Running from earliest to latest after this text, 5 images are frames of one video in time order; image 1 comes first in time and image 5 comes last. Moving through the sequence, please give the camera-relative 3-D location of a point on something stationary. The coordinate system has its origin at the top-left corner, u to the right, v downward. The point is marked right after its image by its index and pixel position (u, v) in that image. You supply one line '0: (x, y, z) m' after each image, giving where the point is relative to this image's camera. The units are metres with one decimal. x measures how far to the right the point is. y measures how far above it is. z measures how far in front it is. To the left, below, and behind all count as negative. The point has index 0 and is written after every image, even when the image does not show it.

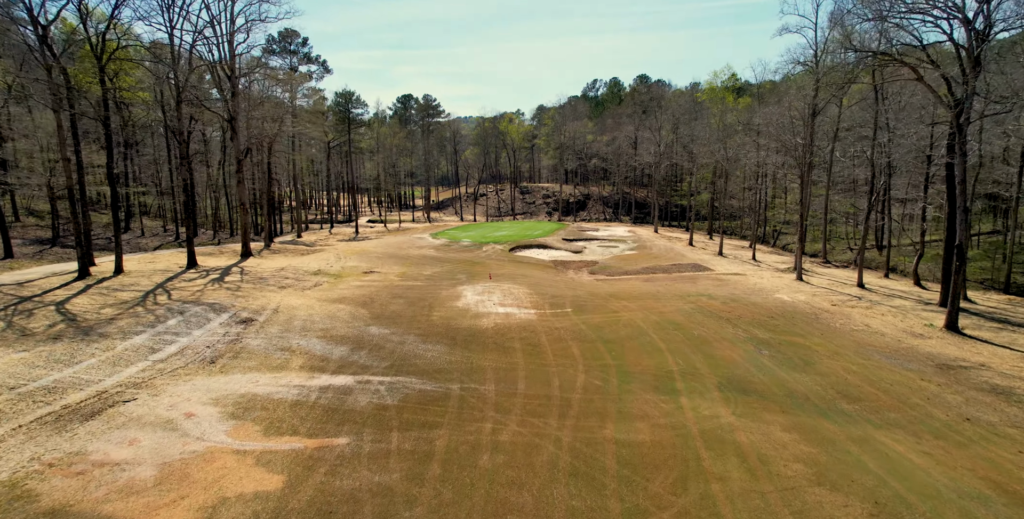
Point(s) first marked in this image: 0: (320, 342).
0: (-4.2, -1.8, +11.6) m
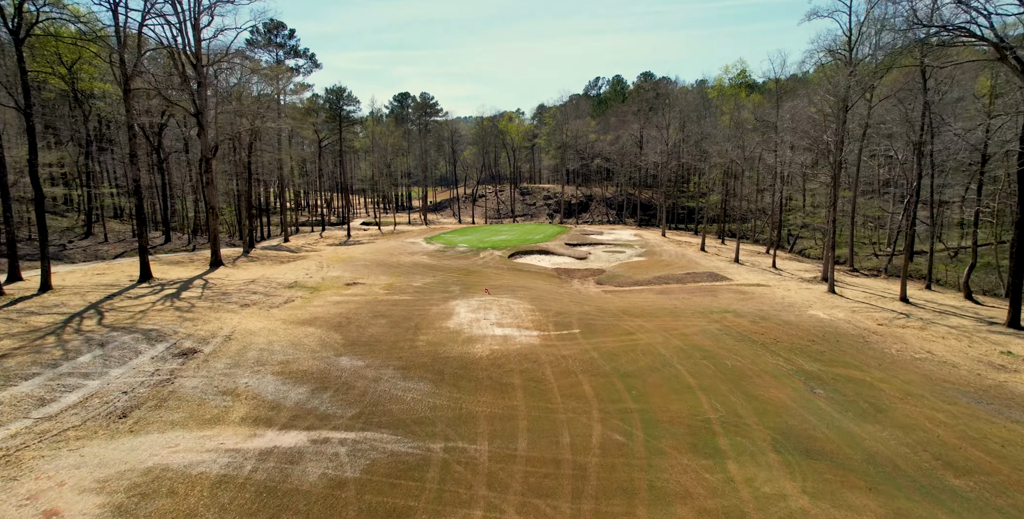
0: (-4.3, -2.2, +9.4) m
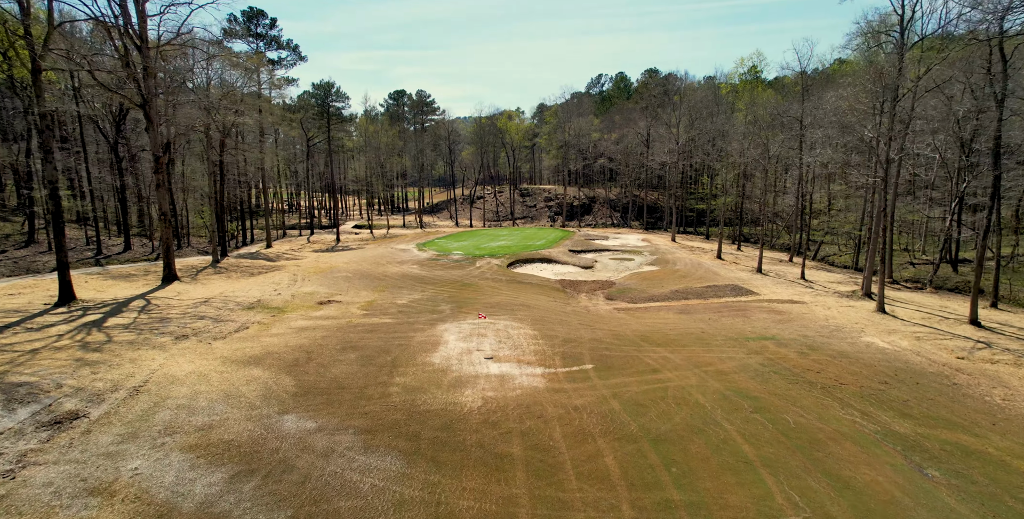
0: (-4.3, -2.6, +6.8) m
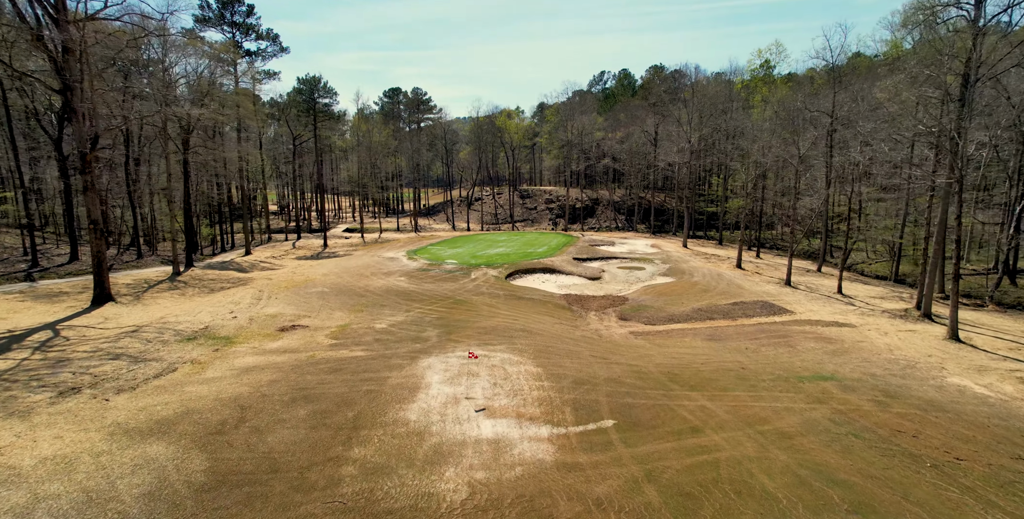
0: (-4.3, -3.1, +4.0) m
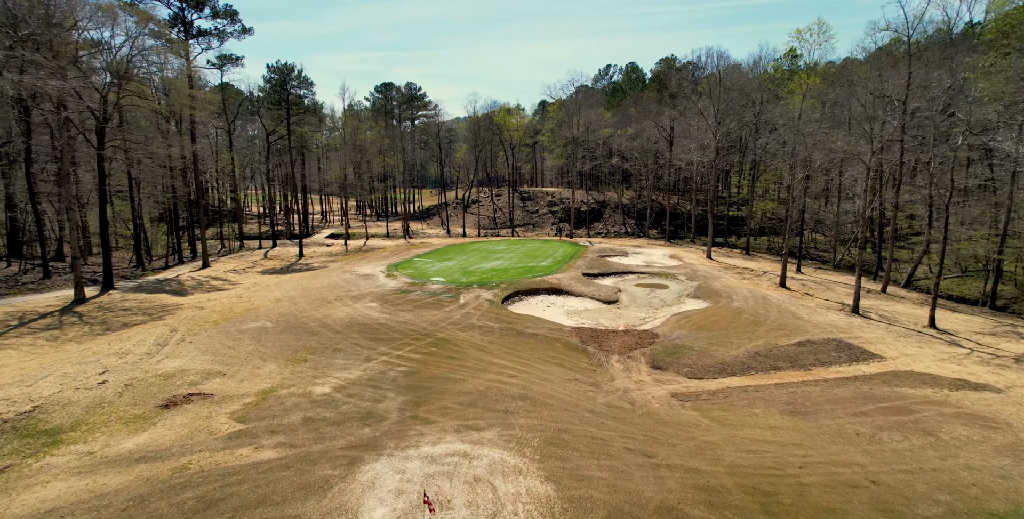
0: (-4.4, -3.8, -0.6) m
